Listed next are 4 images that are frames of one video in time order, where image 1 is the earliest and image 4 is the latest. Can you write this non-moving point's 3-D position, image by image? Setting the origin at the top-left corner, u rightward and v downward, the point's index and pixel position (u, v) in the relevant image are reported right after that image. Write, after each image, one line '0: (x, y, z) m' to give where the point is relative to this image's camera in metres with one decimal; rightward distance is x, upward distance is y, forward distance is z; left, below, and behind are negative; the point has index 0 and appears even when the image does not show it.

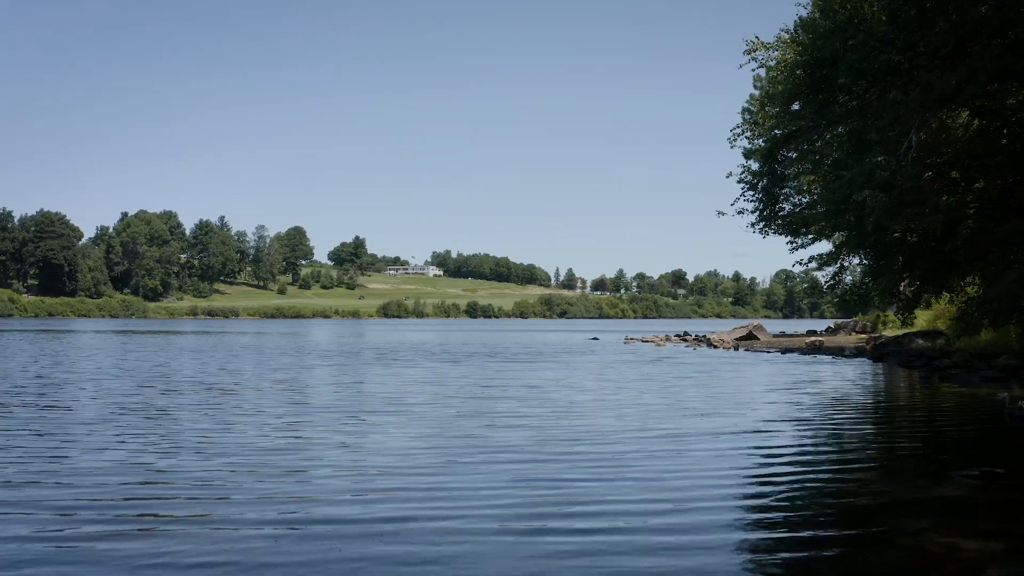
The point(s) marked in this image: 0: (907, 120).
0: (+8.3, +3.5, +18.6) m
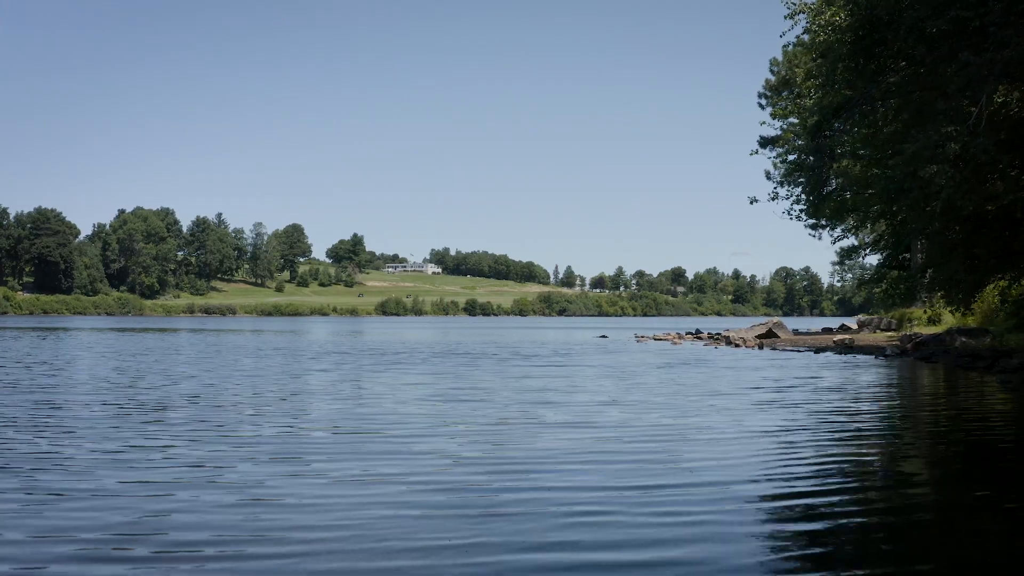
0: (+8.6, +3.7, +16.3) m
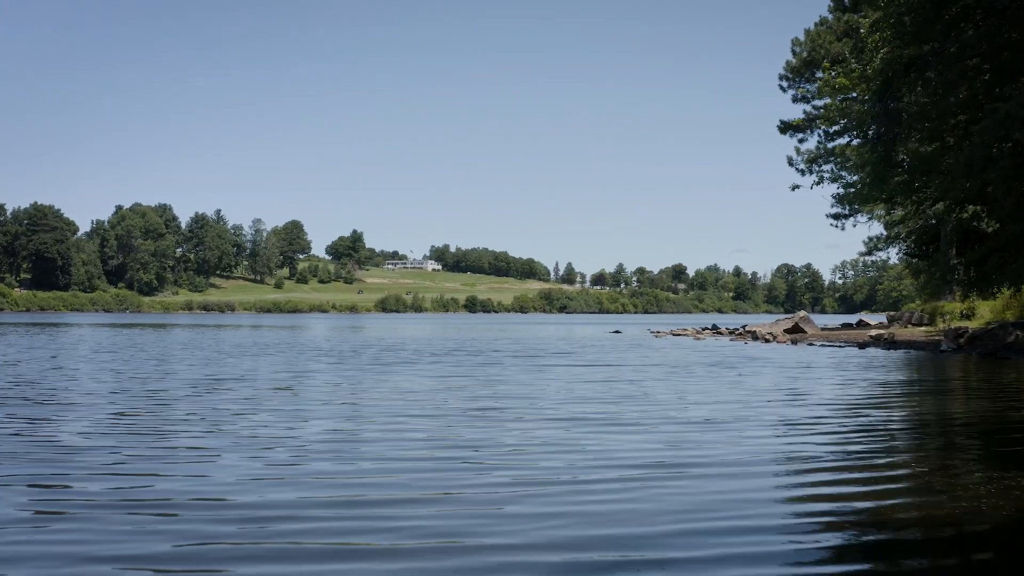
0: (+9.0, +4.0, +14.0) m
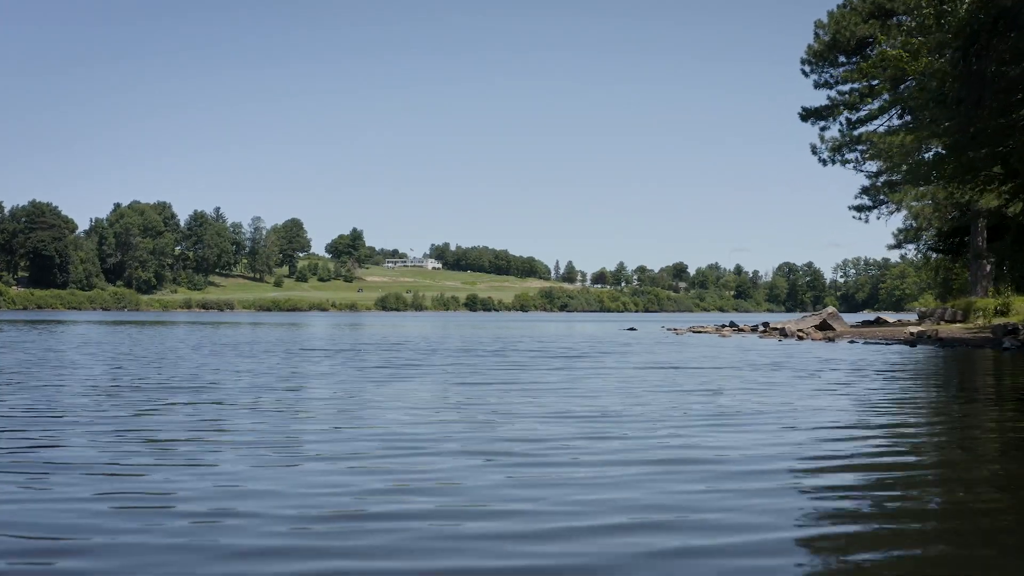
0: (+9.5, +4.2, +11.9) m
